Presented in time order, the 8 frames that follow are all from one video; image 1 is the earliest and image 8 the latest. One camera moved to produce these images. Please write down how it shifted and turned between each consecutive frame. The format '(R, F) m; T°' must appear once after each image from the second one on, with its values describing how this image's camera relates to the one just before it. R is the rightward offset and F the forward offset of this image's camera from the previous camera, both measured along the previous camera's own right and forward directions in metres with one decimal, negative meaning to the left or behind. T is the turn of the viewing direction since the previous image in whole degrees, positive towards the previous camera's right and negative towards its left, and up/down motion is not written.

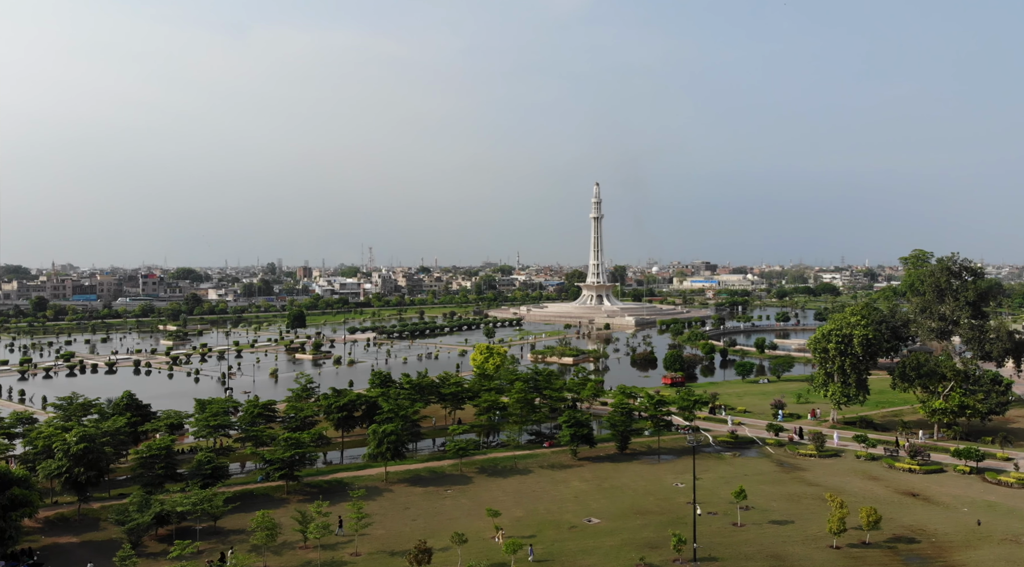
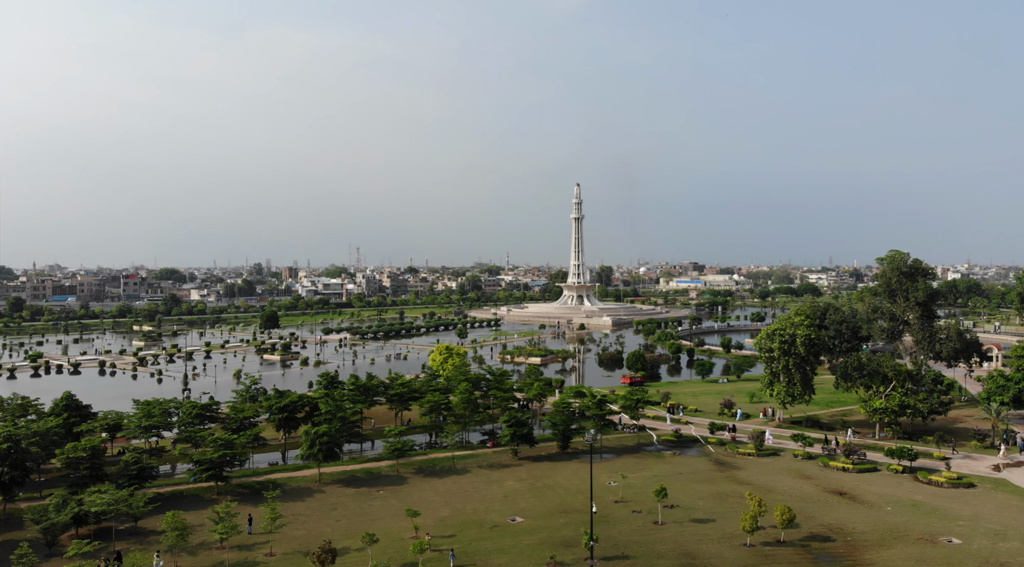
(+2.4, -0.1) m; 0°
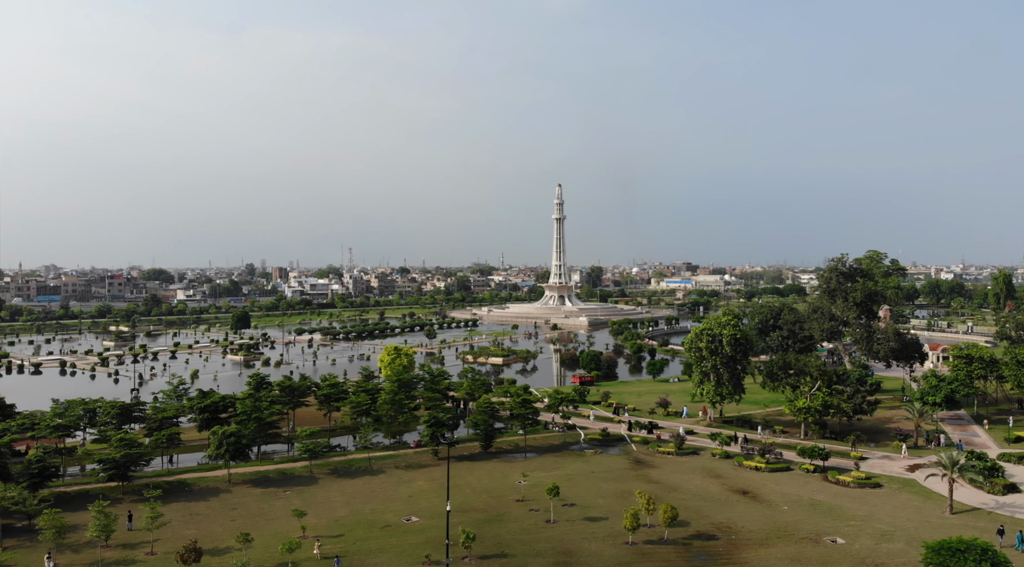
(+3.7, -0.1) m; 0°
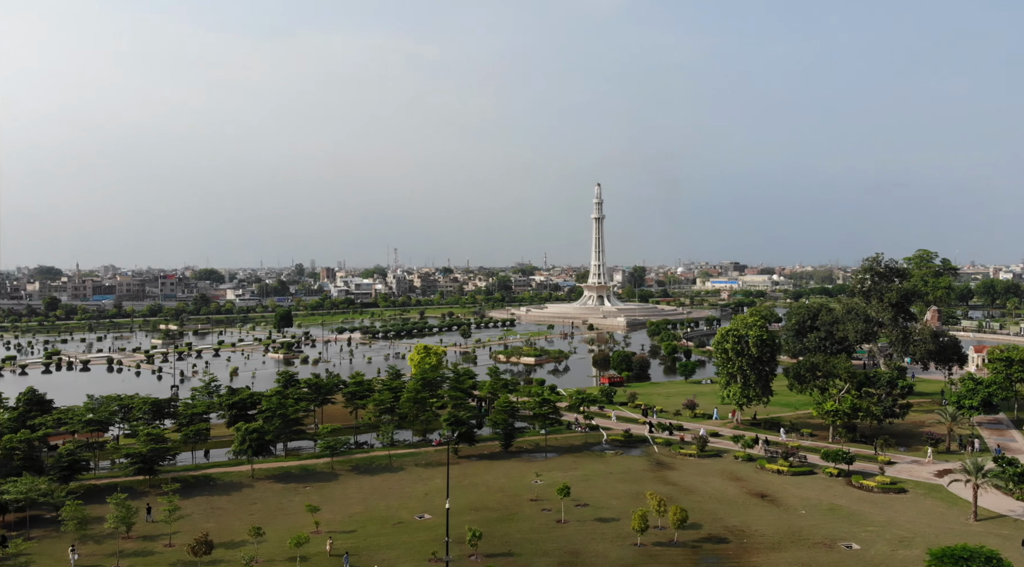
(+1.2, 0.0) m; -3°
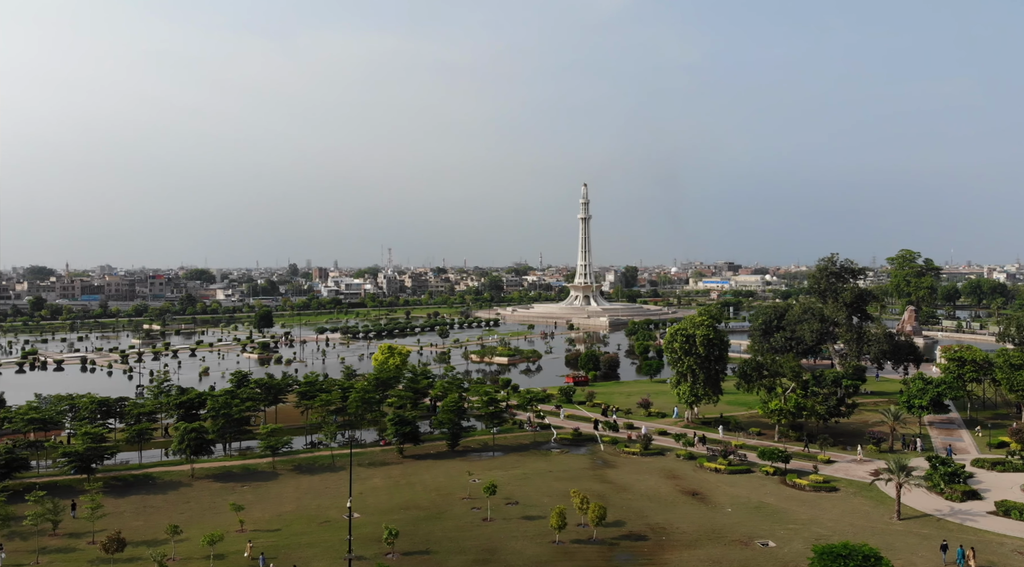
(+2.6, -0.2) m; 0°
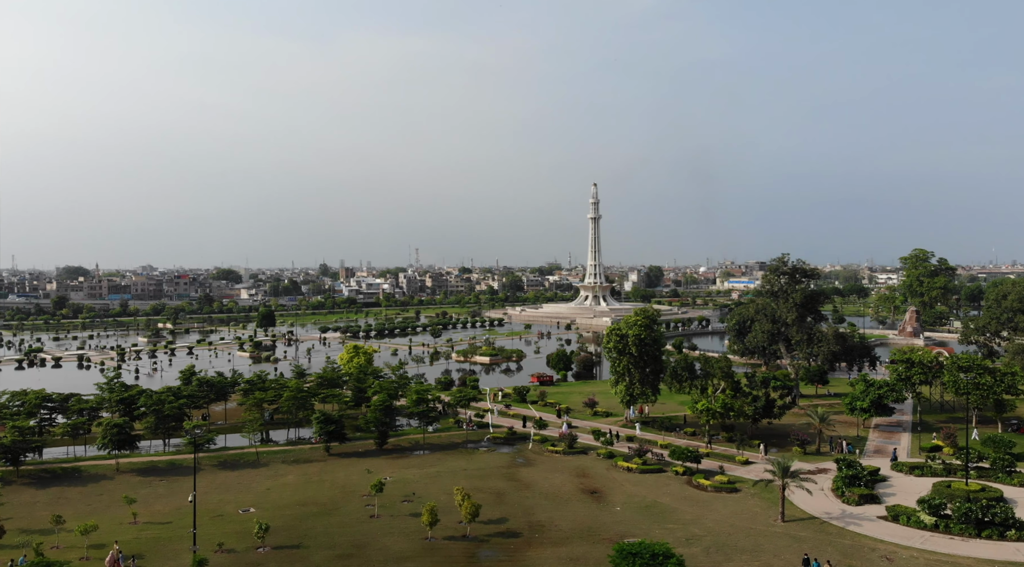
(+5.4, -0.3) m; -3°
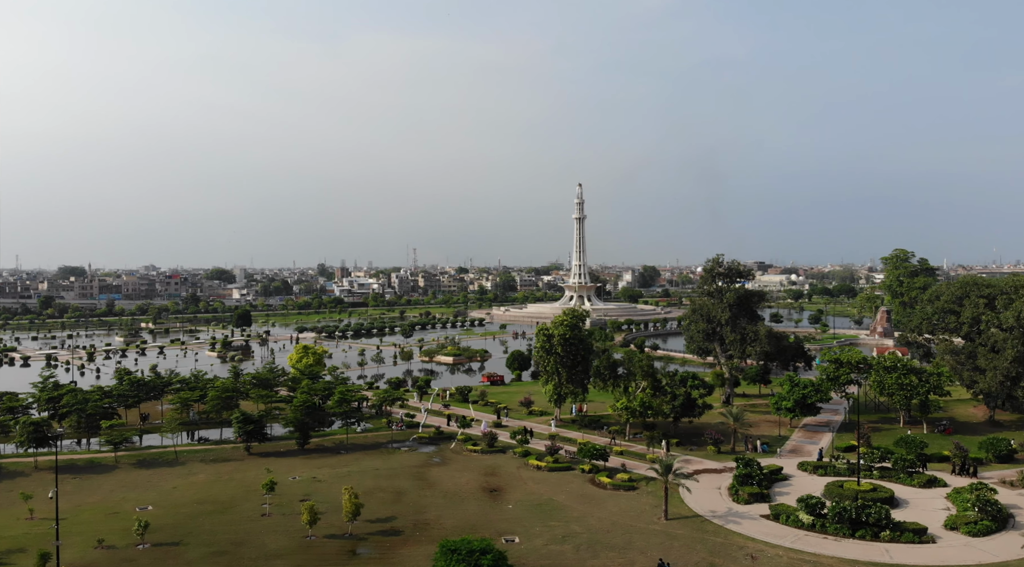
(+4.2, -0.3) m; -1°
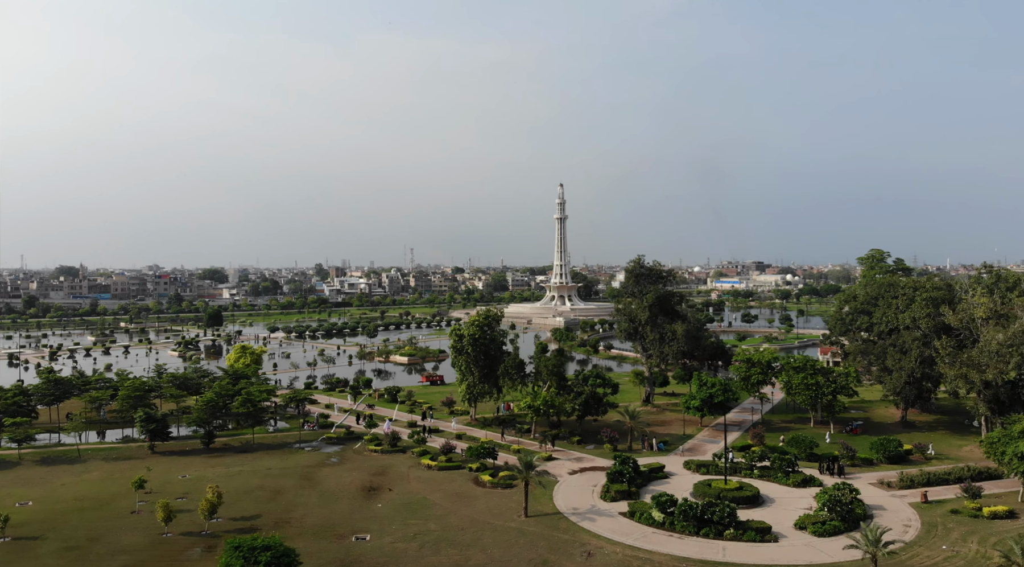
(+5.2, -0.4) m; -1°
